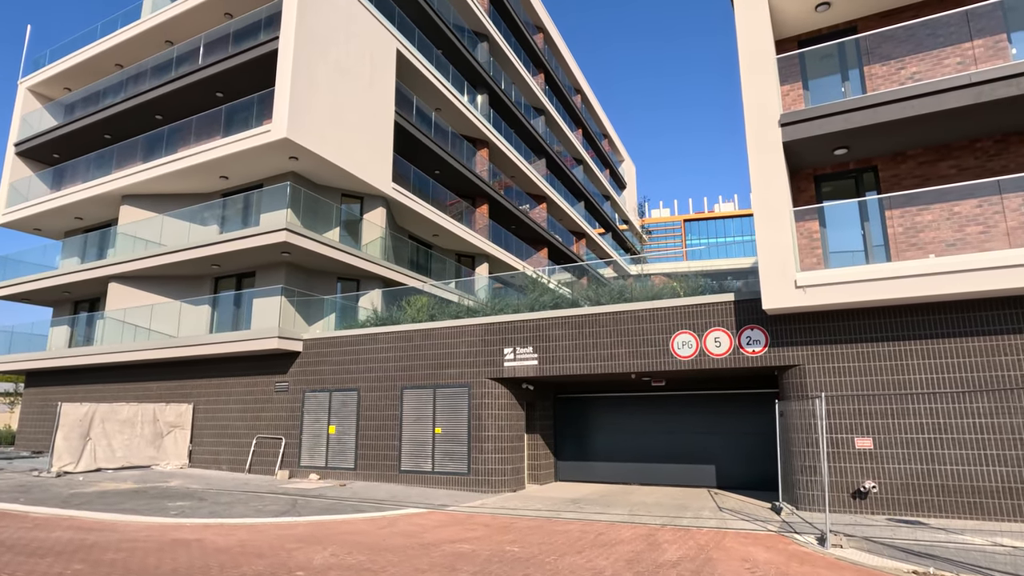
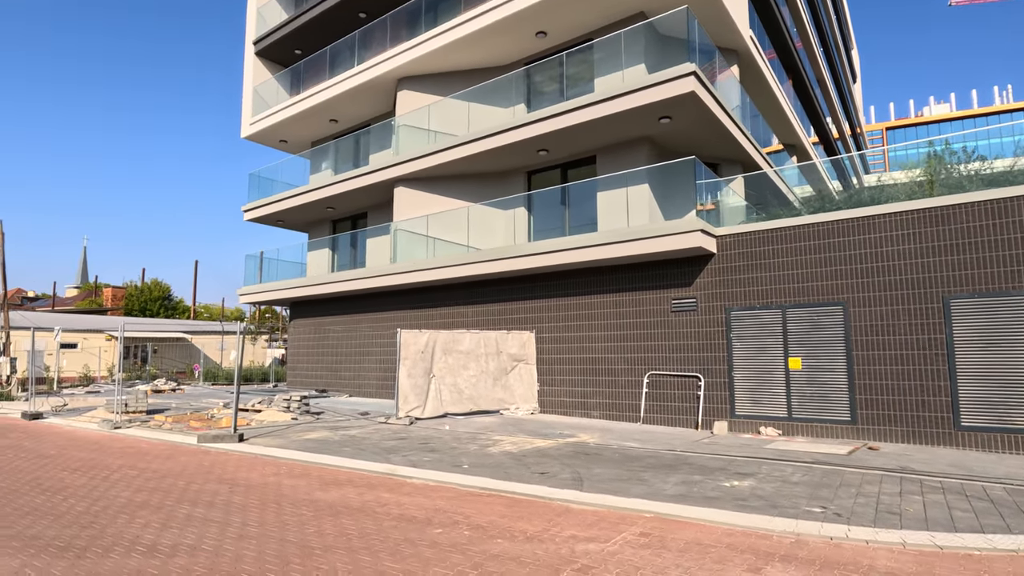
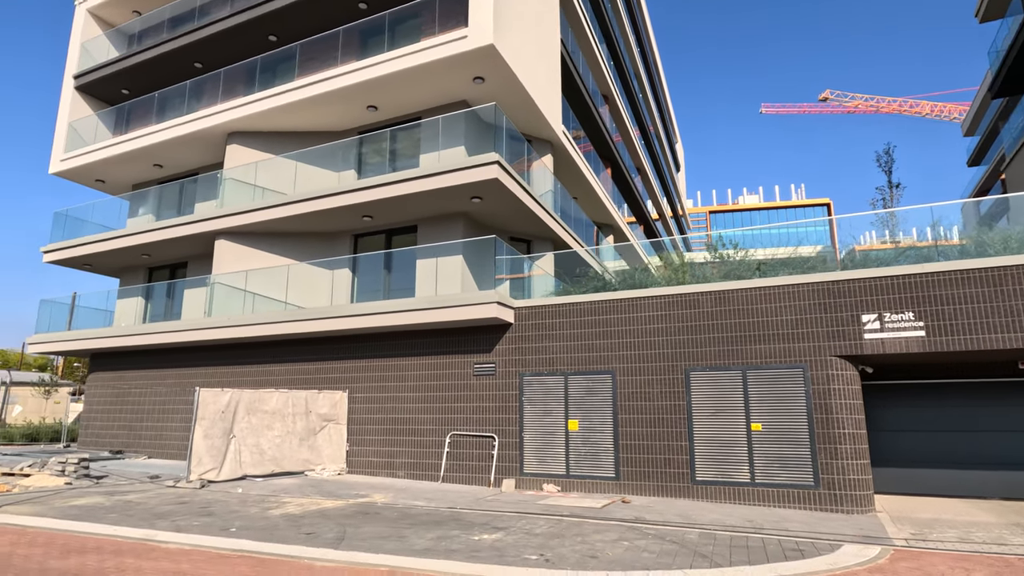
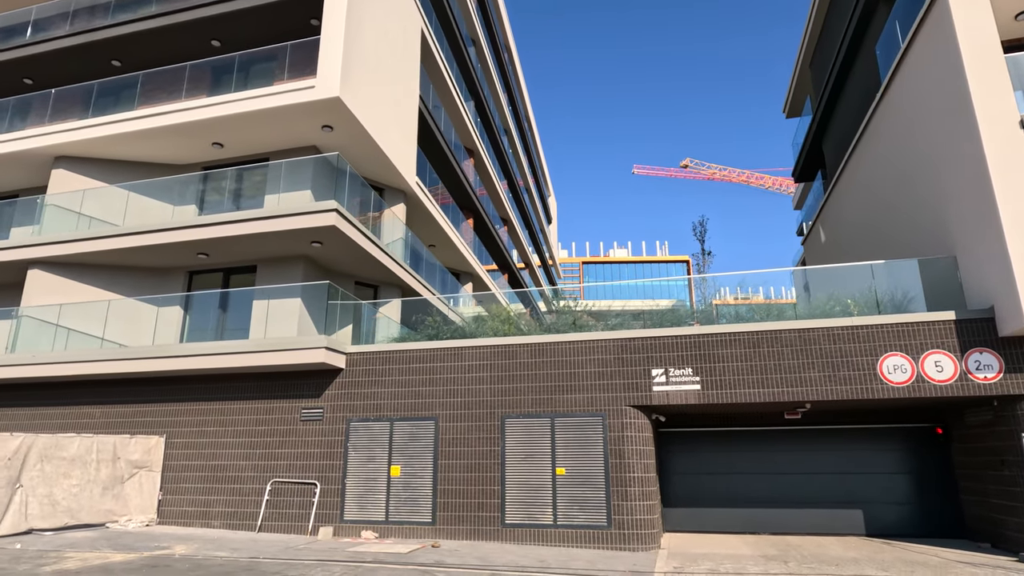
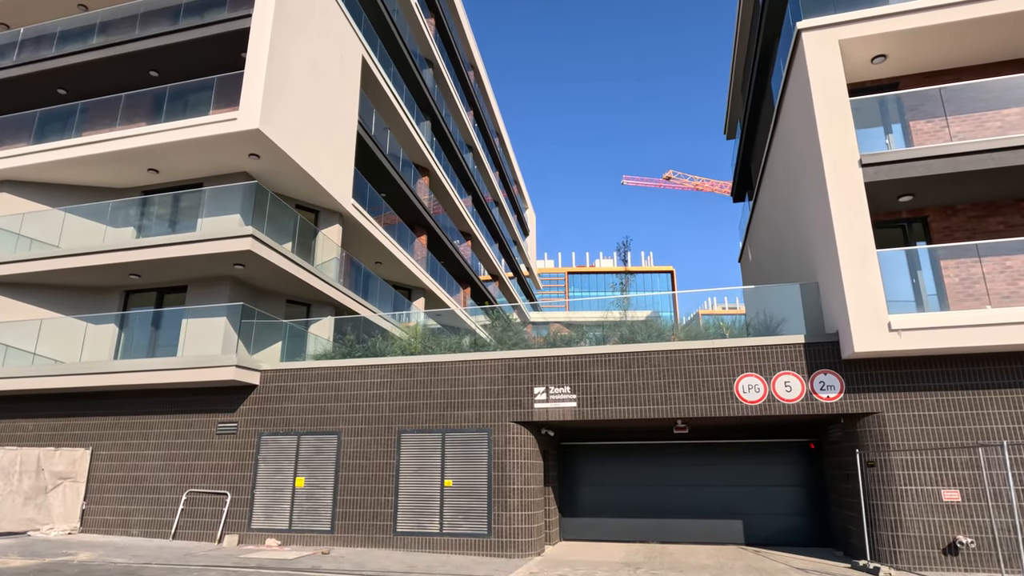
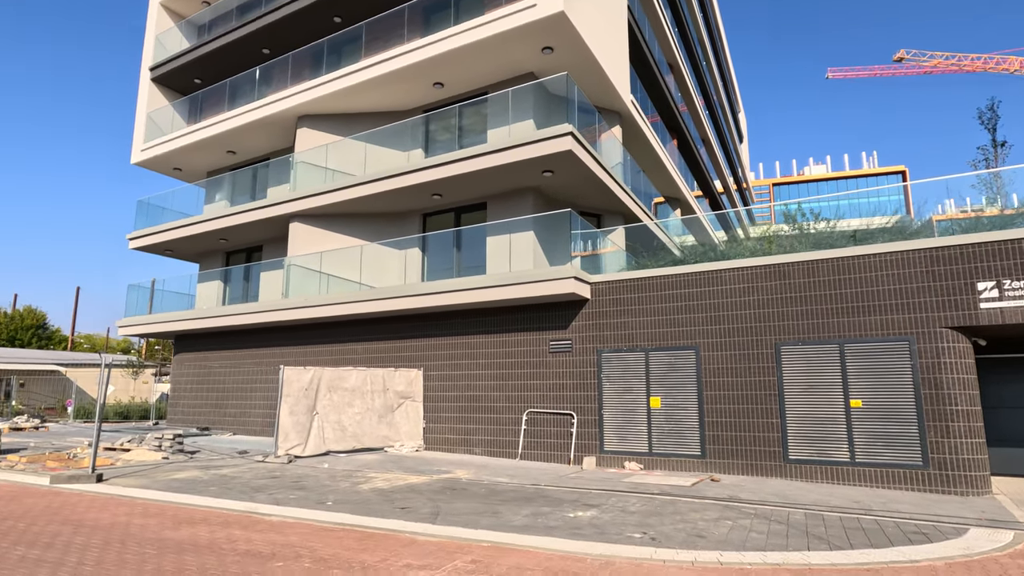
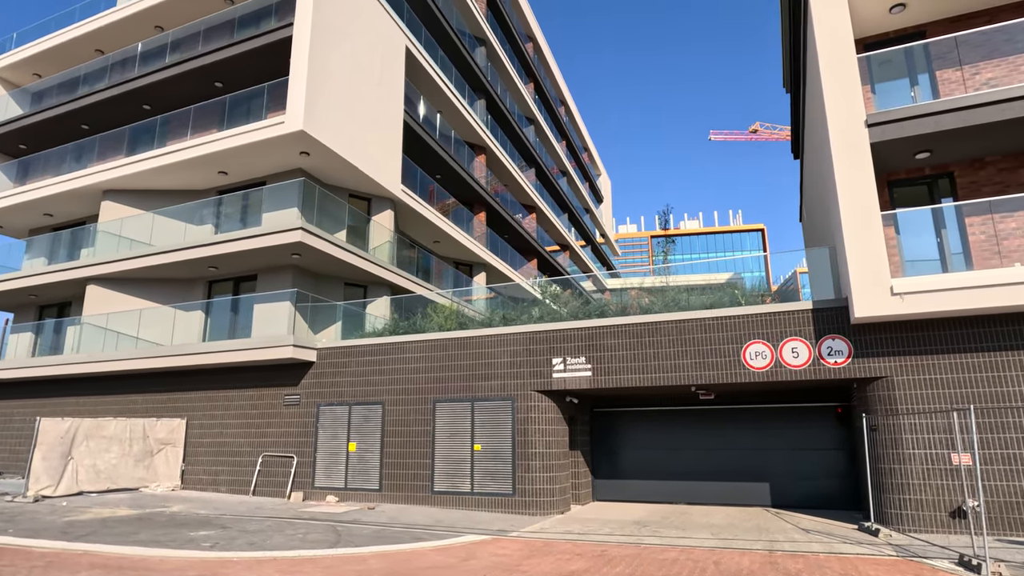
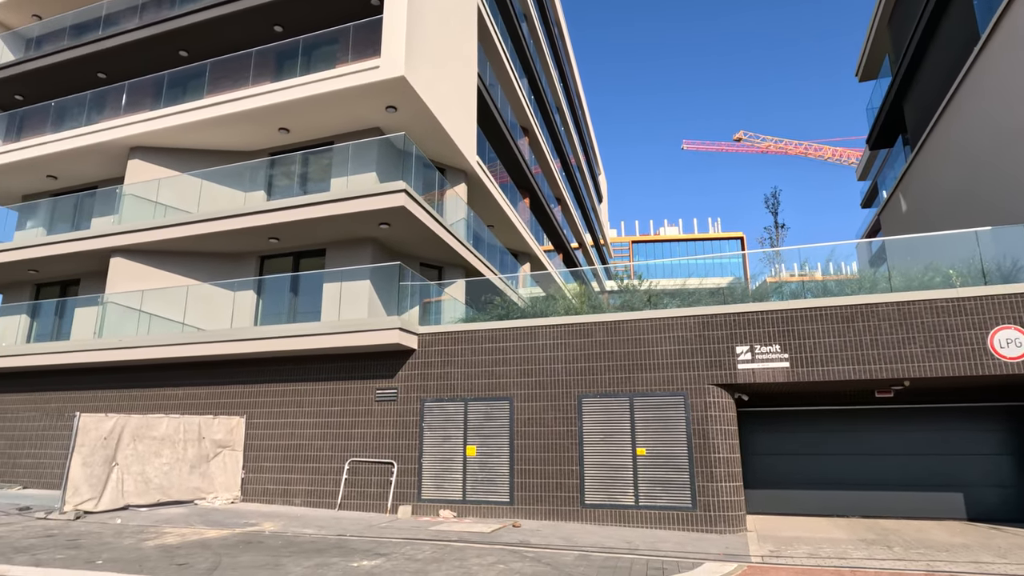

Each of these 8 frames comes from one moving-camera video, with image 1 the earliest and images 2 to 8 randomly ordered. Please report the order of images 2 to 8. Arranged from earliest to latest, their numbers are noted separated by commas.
7, 5, 4, 8, 3, 6, 2
